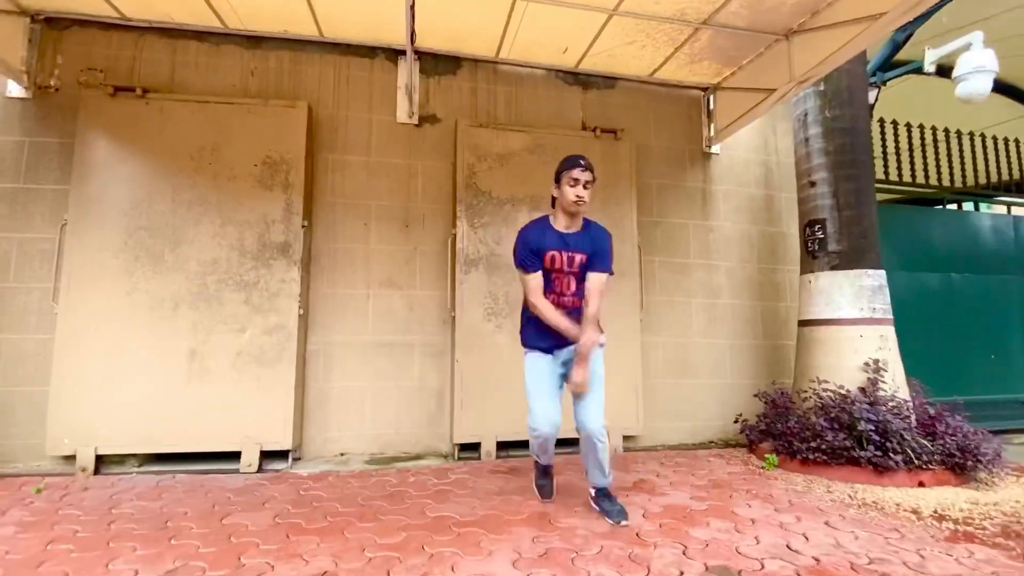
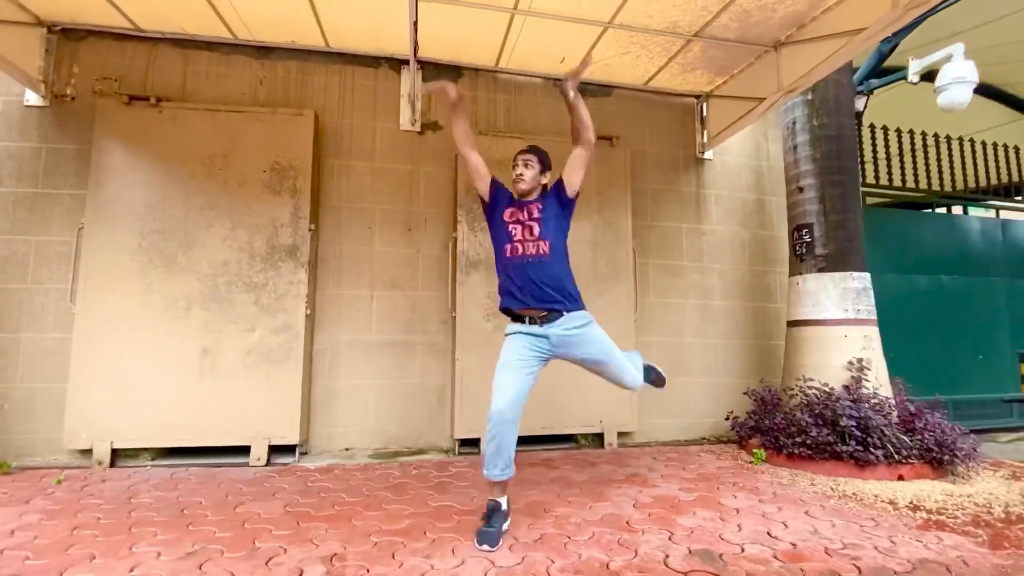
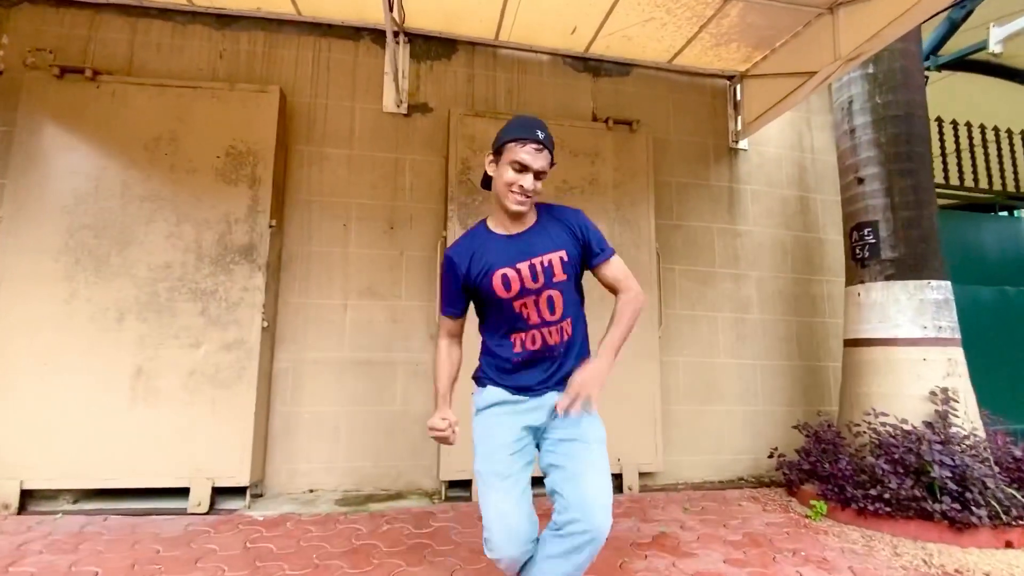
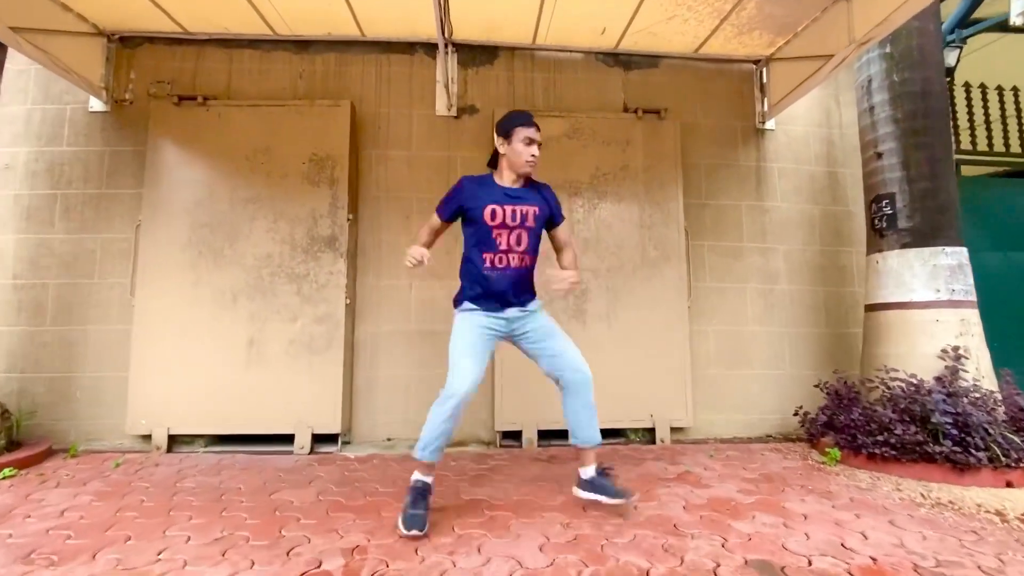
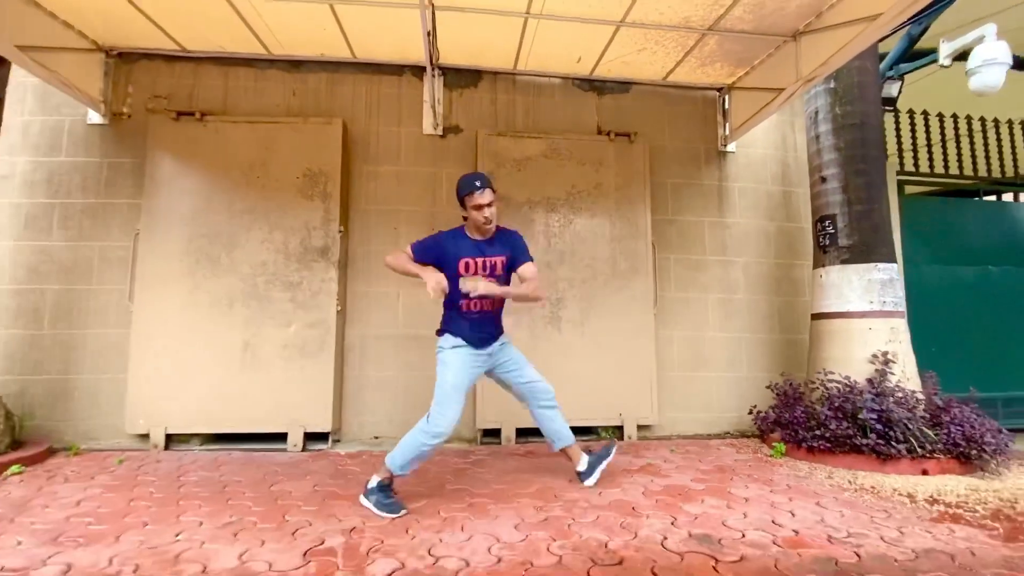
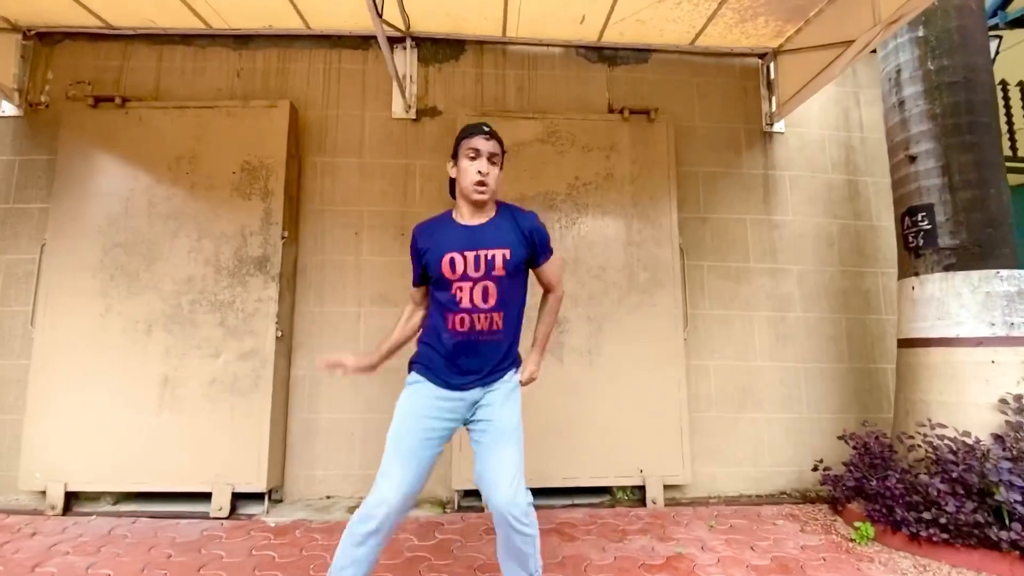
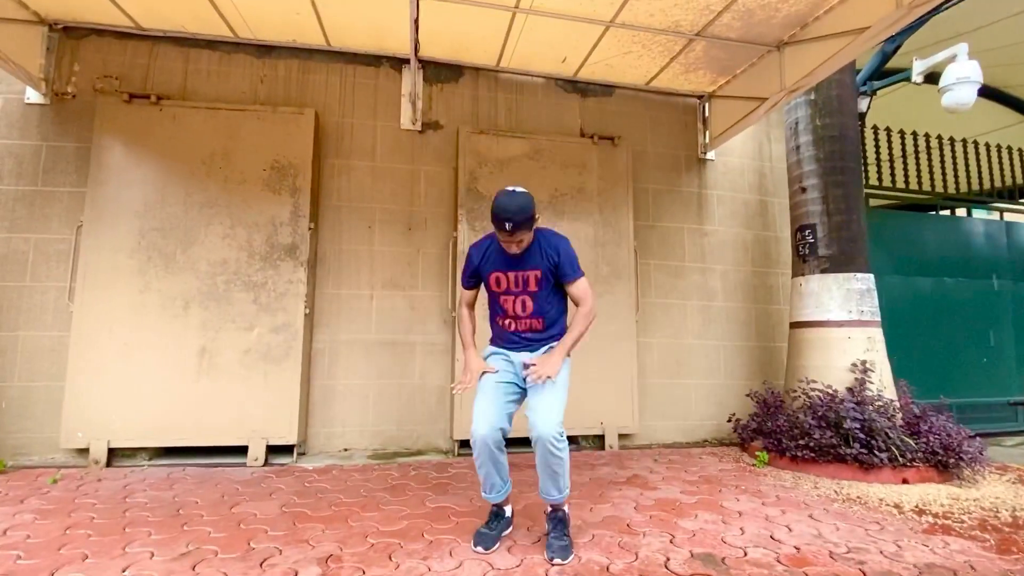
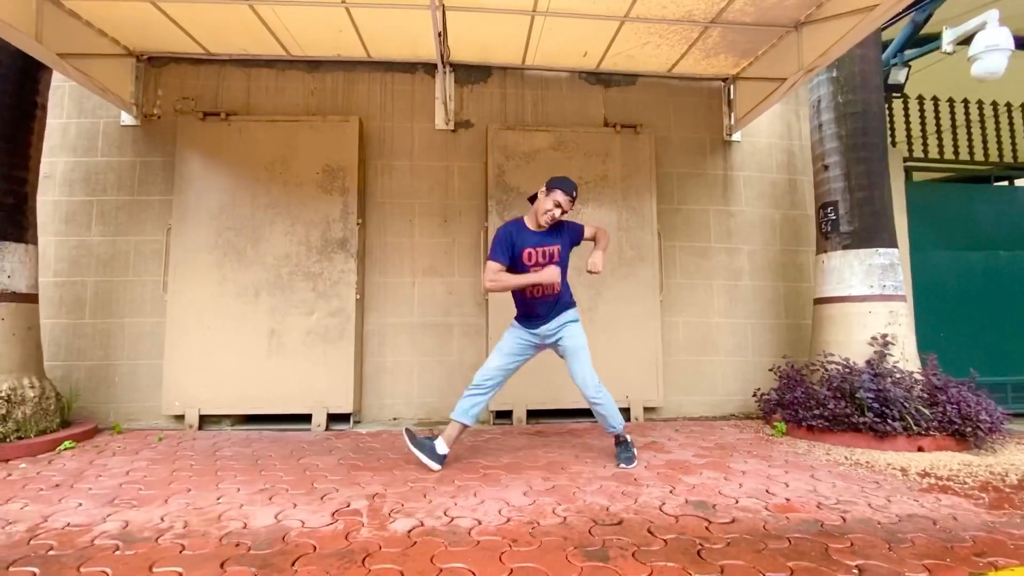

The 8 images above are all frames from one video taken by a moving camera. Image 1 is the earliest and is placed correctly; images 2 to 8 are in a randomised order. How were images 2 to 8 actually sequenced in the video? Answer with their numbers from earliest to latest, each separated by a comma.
2, 7, 3, 5, 8, 4, 6
